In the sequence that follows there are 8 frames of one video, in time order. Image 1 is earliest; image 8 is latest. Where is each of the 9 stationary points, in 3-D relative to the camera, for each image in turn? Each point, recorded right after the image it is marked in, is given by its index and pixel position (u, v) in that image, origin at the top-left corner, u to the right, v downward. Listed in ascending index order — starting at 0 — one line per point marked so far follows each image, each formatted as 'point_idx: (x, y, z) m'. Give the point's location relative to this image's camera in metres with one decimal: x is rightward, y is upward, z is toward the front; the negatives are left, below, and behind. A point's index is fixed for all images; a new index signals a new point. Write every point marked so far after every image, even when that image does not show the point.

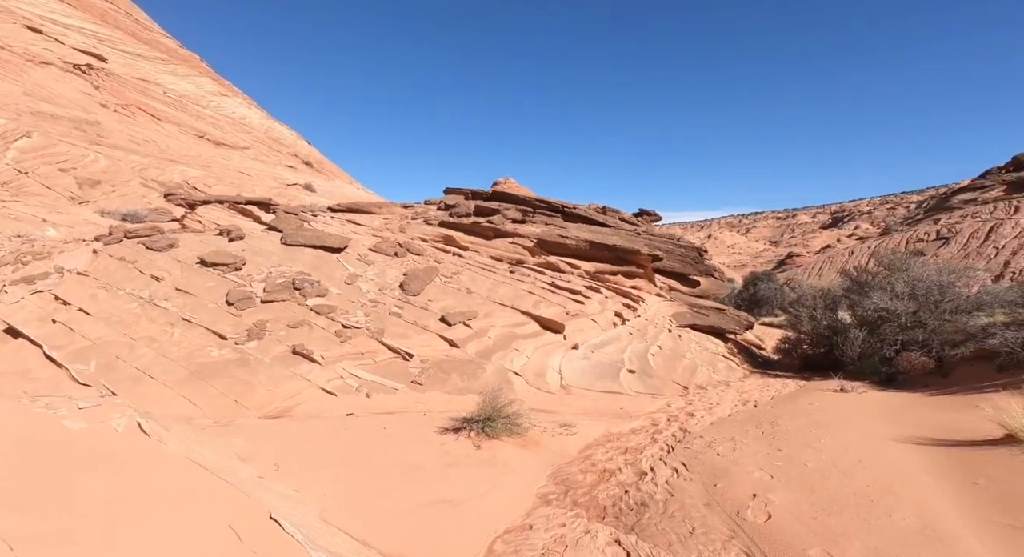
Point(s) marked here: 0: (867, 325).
0: (+6.5, -0.9, +9.2) m
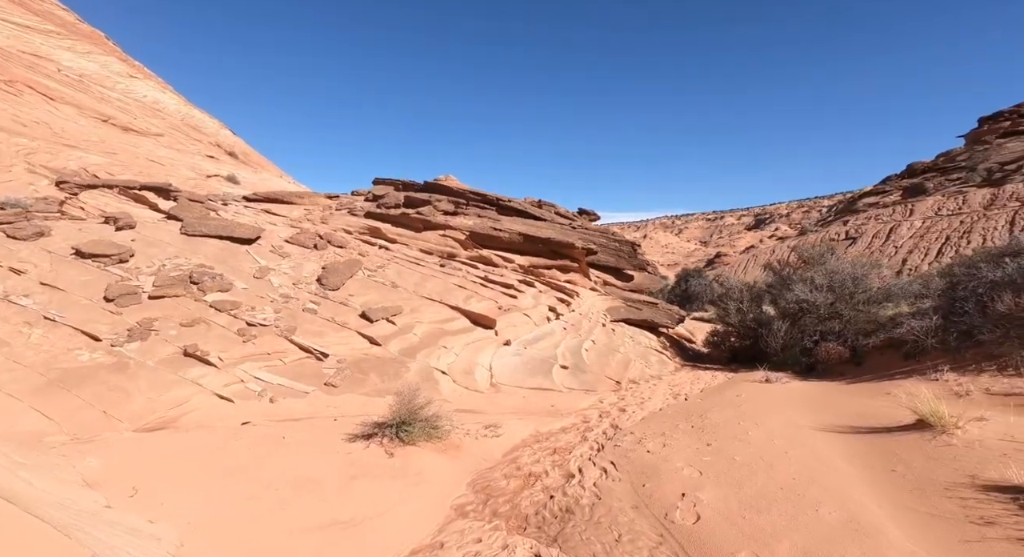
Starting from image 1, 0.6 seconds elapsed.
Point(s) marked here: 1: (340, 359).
0: (+5.2, -0.7, +9.5) m
1: (-2.3, -1.1, +6.7) m
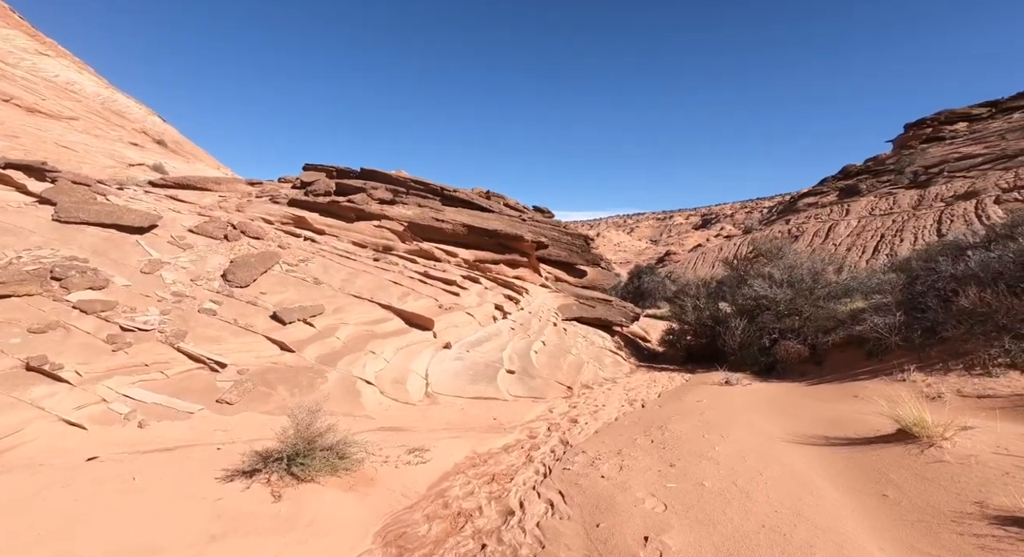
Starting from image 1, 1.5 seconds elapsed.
0: (+4.2, -0.6, +9.0) m
1: (-3.0, -1.0, +5.6) m
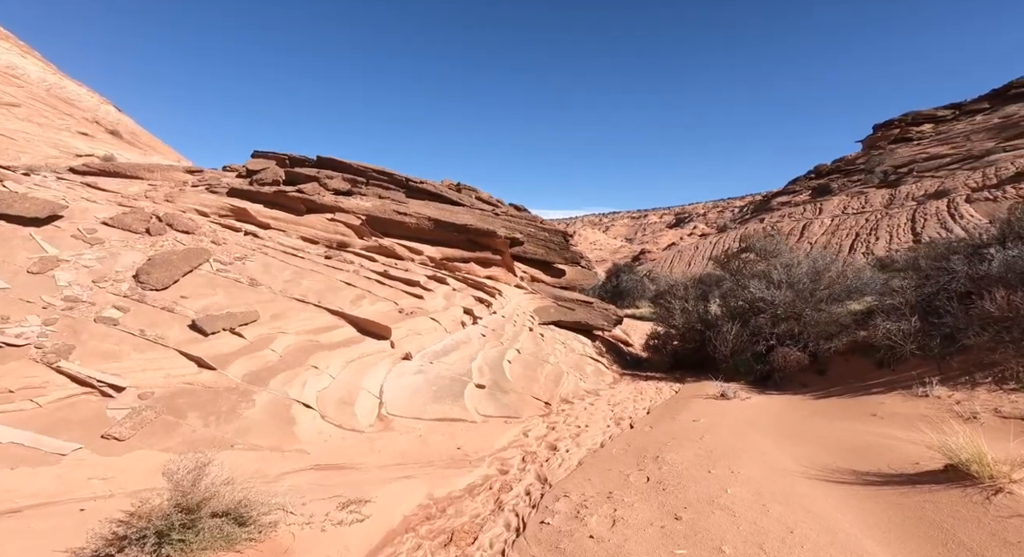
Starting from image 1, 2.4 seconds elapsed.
0: (+3.8, -0.6, +8.3) m
1: (-3.3, -1.0, +4.5) m
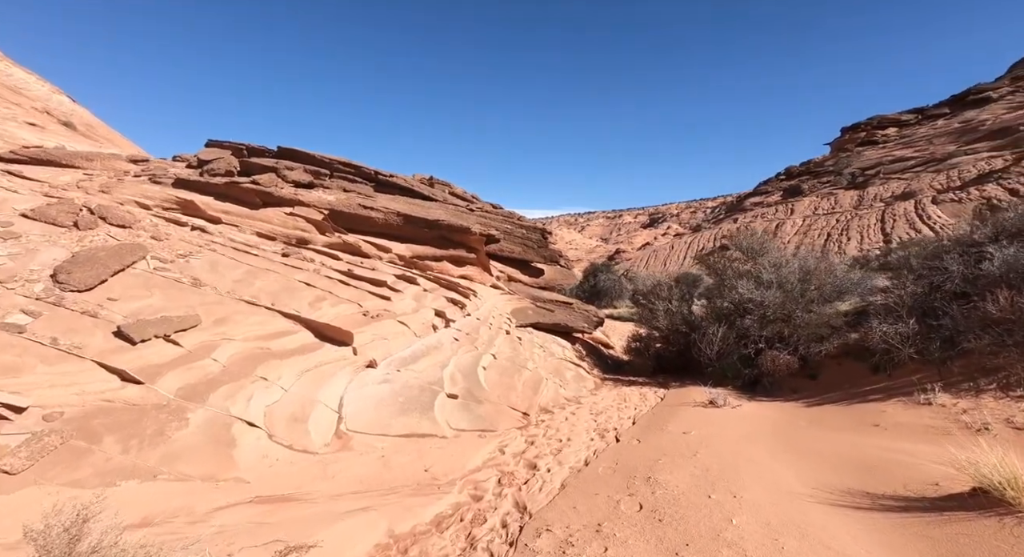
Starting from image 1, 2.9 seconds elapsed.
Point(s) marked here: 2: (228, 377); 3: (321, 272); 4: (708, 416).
0: (+3.4, -0.6, +7.9) m
1: (-3.5, -1.0, +3.8) m
2: (-2.7, -0.9, +4.7) m
3: (-2.6, +0.1, +6.9) m
4: (+2.3, -1.6, +5.8) m
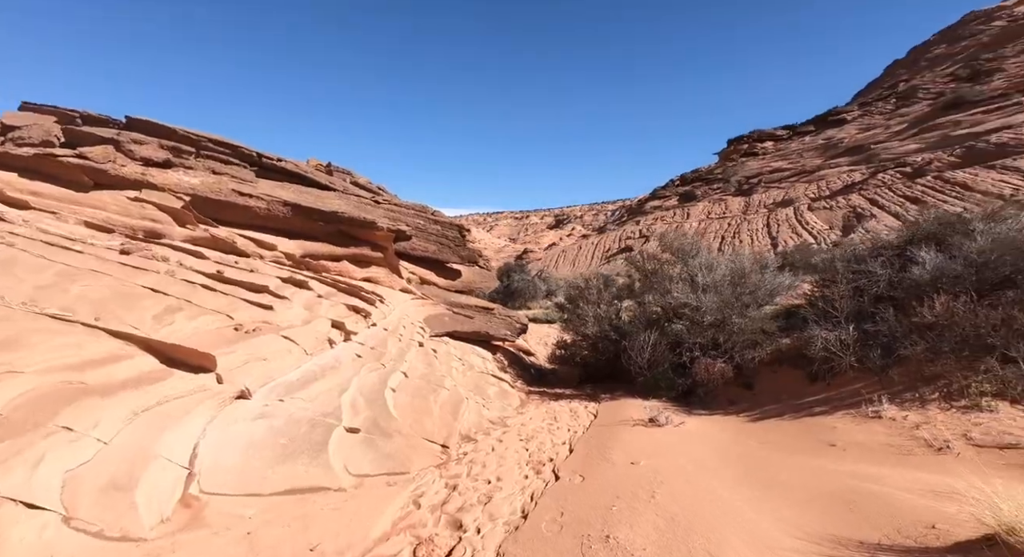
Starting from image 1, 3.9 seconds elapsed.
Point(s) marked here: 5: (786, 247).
0: (+2.2, -0.7, +7.4) m
1: (-3.9, -1.1, +2.1) m
2: (-3.2, -1.0, +3.2) m
3: (-3.6, 0.0, +5.3) m
4: (+1.4, -1.7, +5.2) m
5: (+10.3, +1.2, +19.0) m
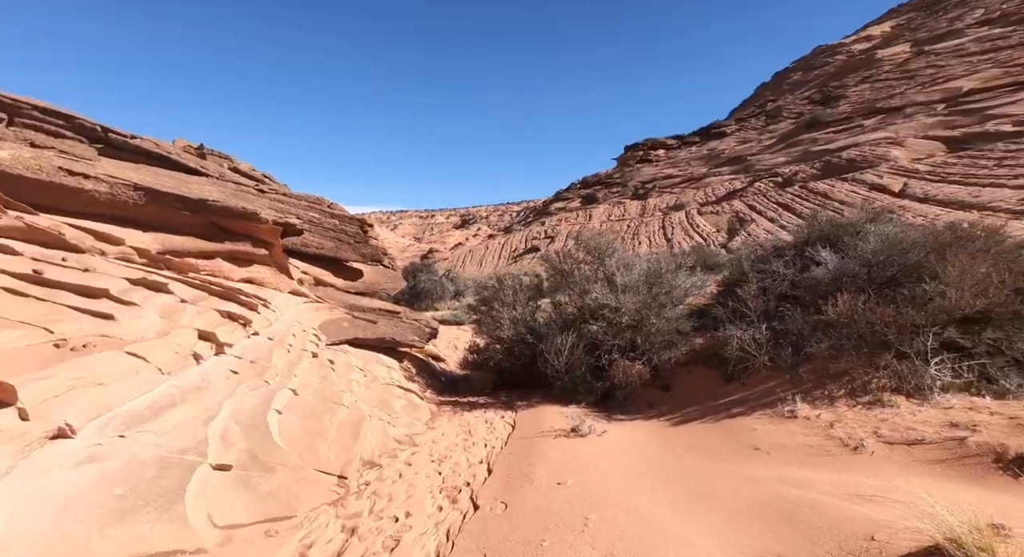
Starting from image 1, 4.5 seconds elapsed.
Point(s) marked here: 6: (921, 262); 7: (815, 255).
0: (+0.9, -0.7, +7.2) m
1: (-4.1, -1.1, +0.8) m
2: (-3.6, -1.0, +2.0) m
3: (-4.4, 0.0, +4.0) m
4: (+0.6, -1.7, +4.8) m
5: (+6.8, +1.2, +20.0) m
6: (+4.5, +0.2, +5.4) m
7: (+3.9, +0.3, +6.6) m
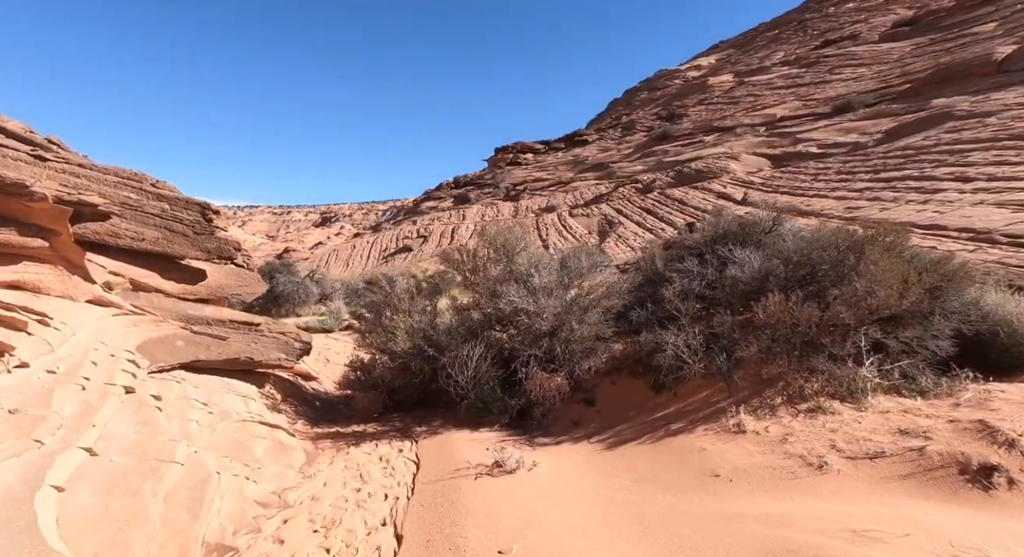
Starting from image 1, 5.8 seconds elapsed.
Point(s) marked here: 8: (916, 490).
0: (-0.4, -0.7, +6.2) m
1: (-3.6, -1.1, -1.2) m
2: (-3.4, -1.0, 0.0) m
3: (-4.6, 0.0, +1.8) m
4: (0.0, -1.7, +3.8) m
5: (+2.0, +1.2, +20.1) m
6: (+3.5, +0.2, +5.4) m
7: (+2.7, +0.3, +6.4) m
8: (+2.7, -1.3, +3.3) m
